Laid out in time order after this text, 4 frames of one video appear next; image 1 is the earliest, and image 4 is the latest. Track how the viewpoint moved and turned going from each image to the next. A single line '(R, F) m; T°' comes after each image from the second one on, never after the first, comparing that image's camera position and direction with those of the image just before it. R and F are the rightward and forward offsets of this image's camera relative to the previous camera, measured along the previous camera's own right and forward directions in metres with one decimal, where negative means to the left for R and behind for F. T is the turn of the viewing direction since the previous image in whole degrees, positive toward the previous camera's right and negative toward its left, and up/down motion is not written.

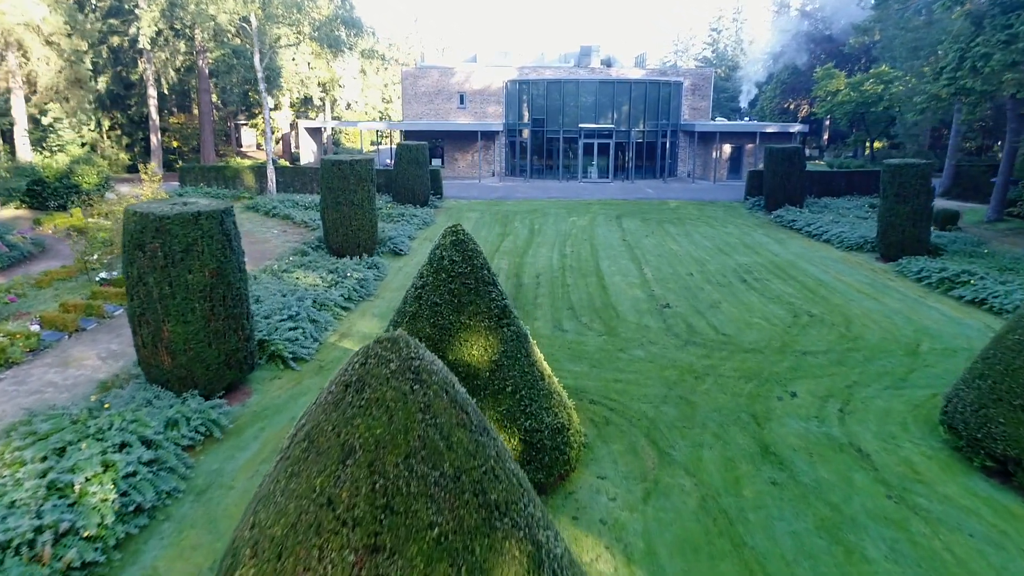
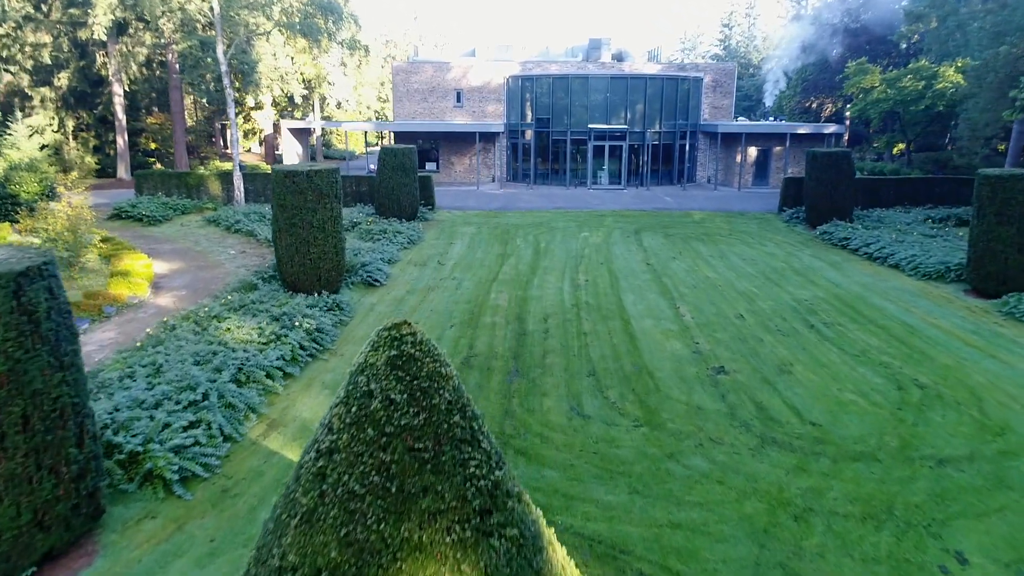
(0.0, +2.8) m; 0°
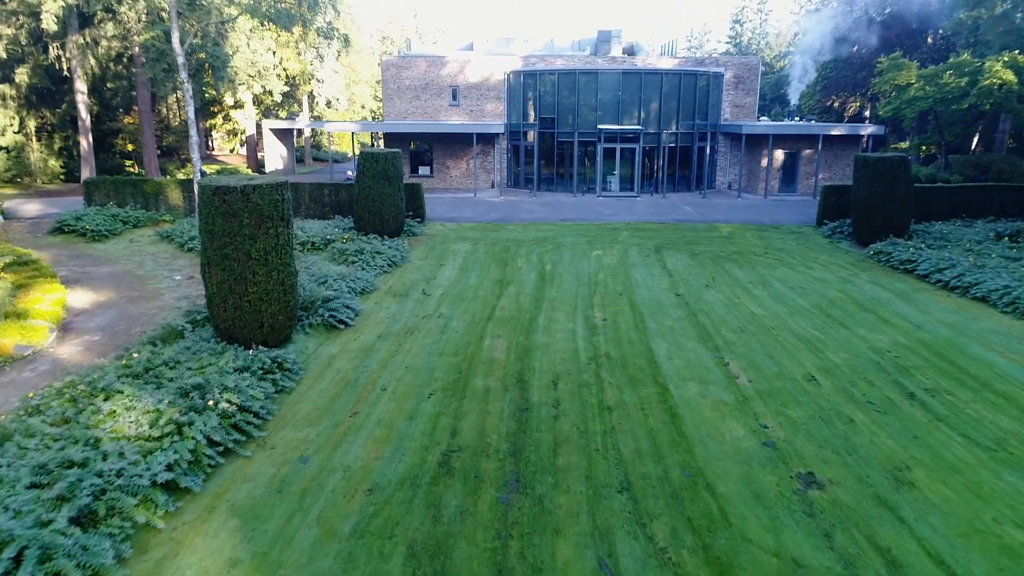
(0.0, +2.5) m; 0°
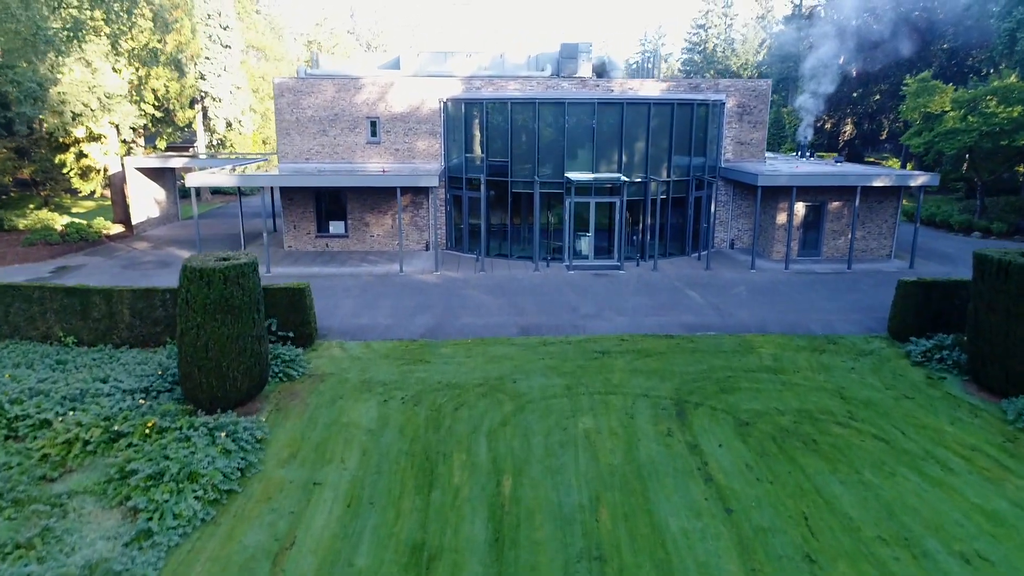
(+0.3, +6.0) m; +4°
